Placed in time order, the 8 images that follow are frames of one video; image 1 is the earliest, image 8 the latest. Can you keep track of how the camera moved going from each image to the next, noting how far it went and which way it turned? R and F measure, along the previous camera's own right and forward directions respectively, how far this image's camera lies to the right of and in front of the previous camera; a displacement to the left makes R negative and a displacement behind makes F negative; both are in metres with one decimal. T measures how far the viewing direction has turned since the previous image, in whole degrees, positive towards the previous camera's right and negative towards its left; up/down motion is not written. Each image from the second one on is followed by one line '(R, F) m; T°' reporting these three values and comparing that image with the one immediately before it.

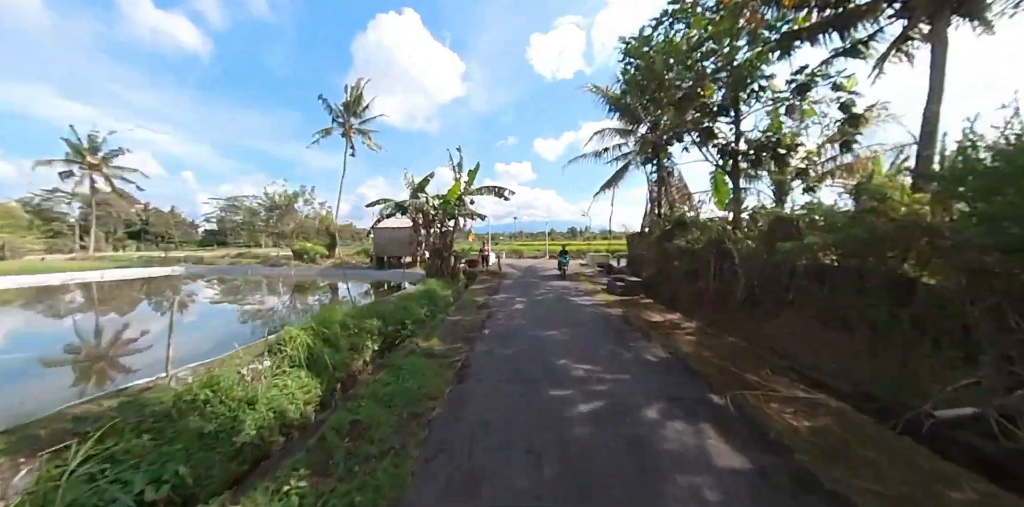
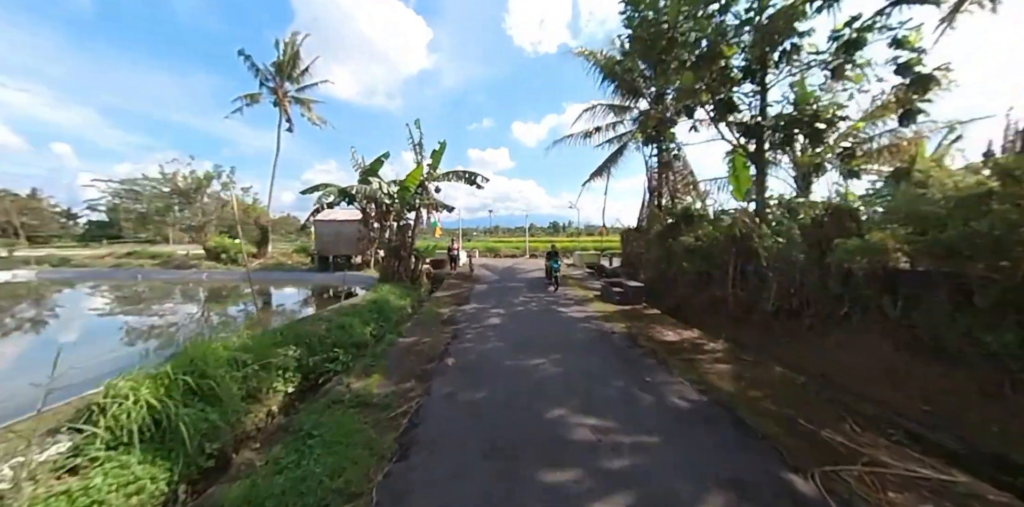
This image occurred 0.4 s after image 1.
(+0.1, +2.2) m; +4°
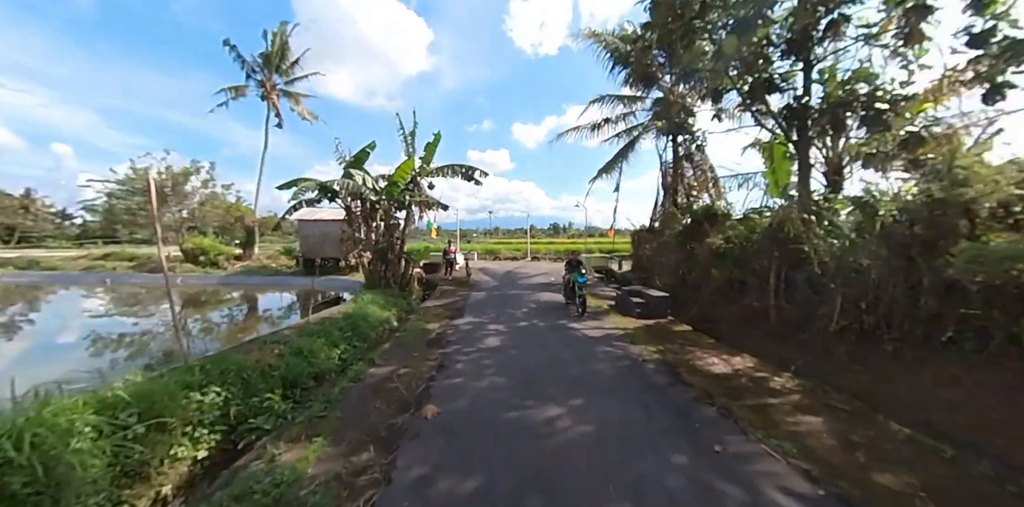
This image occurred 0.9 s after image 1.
(0.0, +1.2) m; 0°
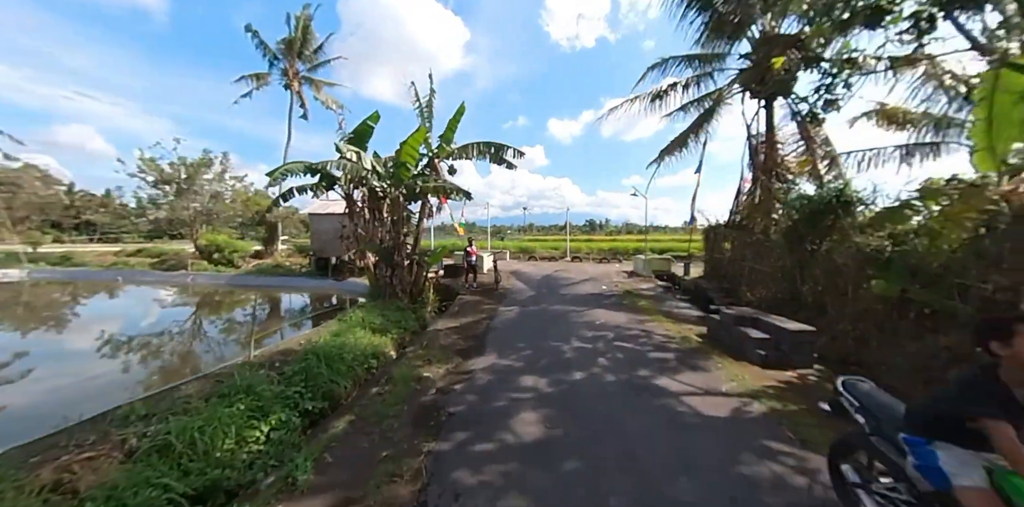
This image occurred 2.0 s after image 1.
(-0.2, +2.3) m; -6°
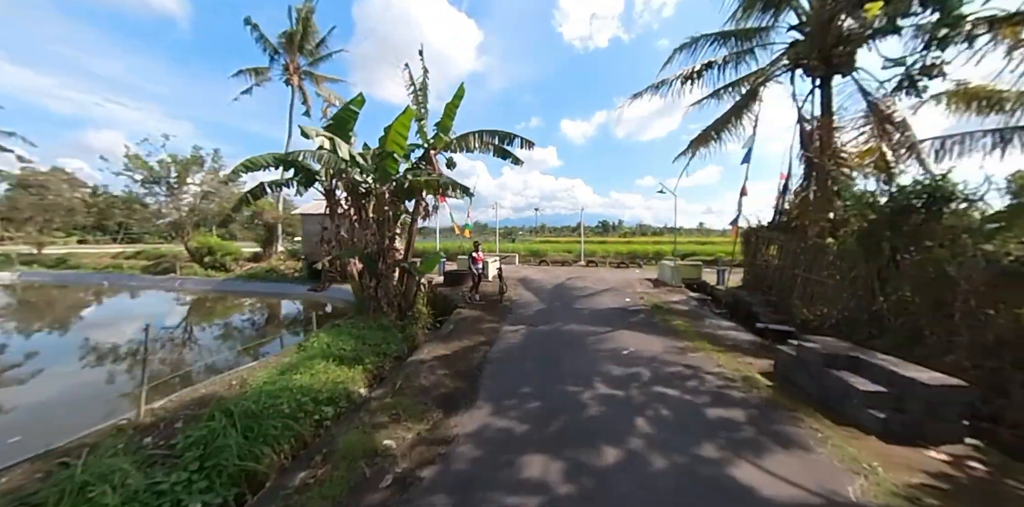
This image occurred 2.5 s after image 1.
(+0.1, +1.3) m; -2°
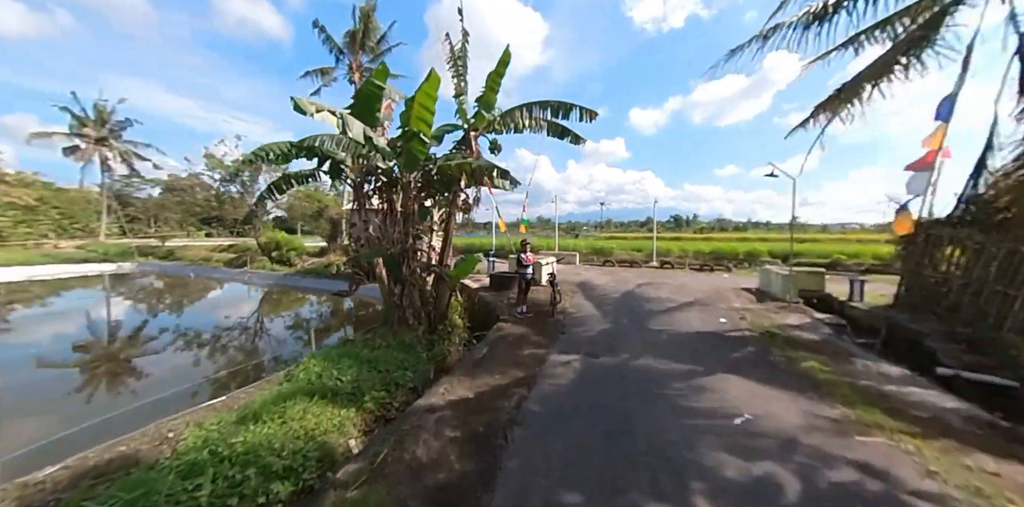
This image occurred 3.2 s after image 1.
(+0.2, +1.5) m; -11°
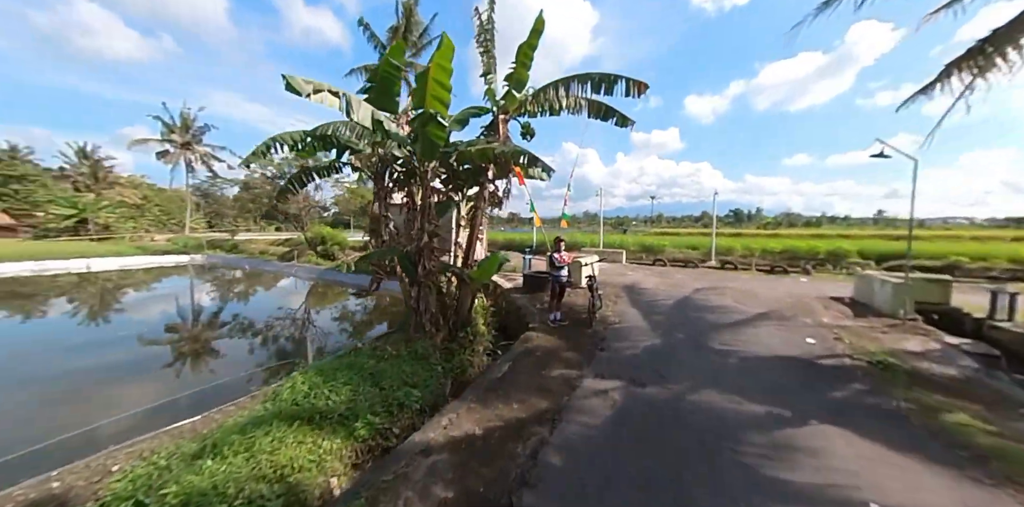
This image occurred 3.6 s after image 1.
(+0.2, +0.8) m; -8°
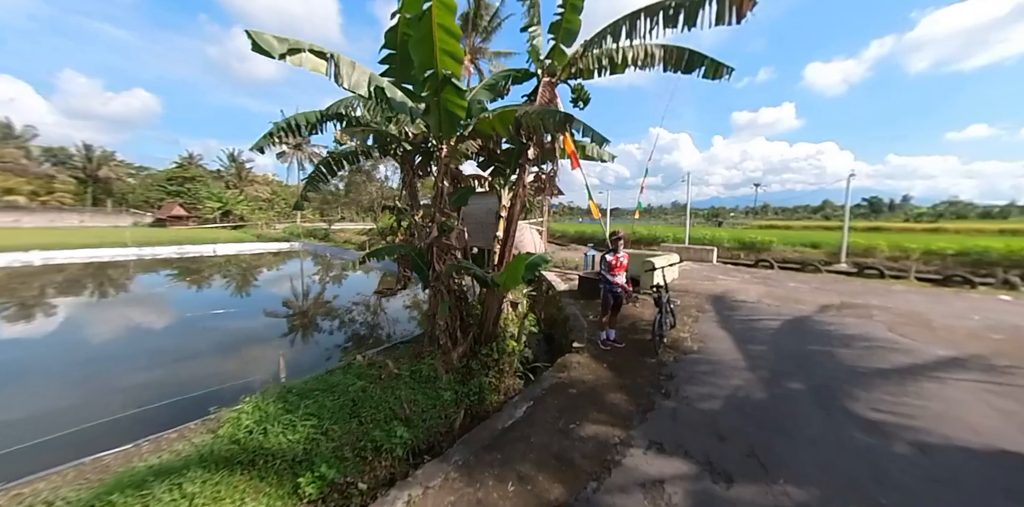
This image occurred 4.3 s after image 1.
(+0.5, +1.2) m; -13°
